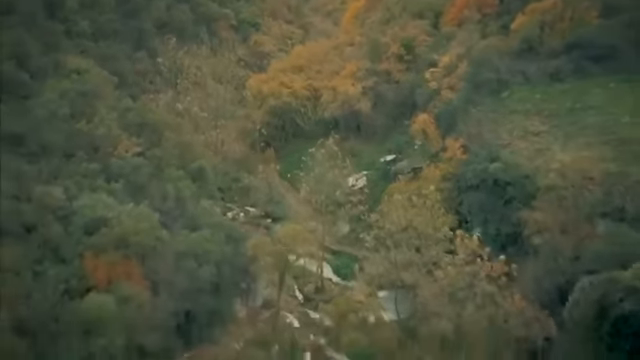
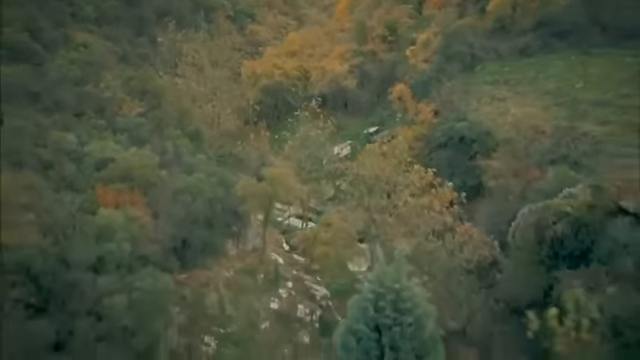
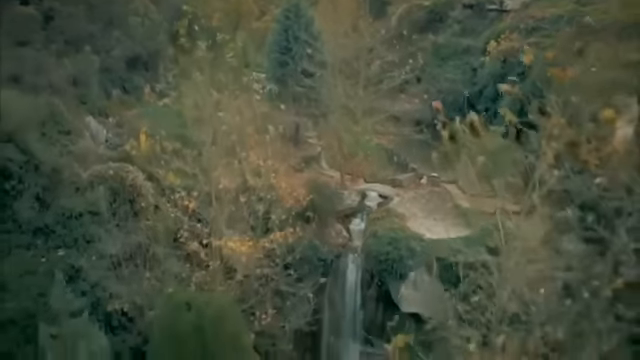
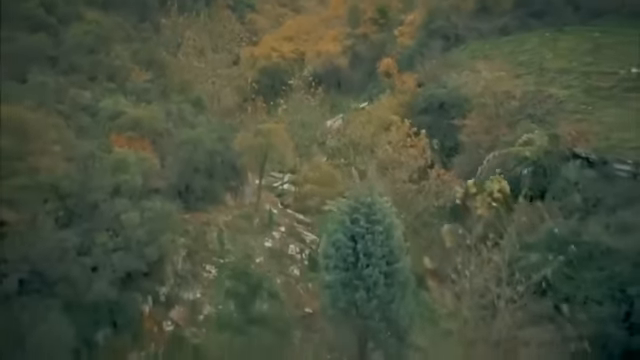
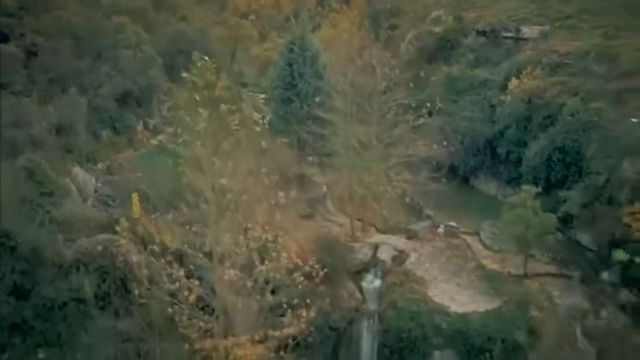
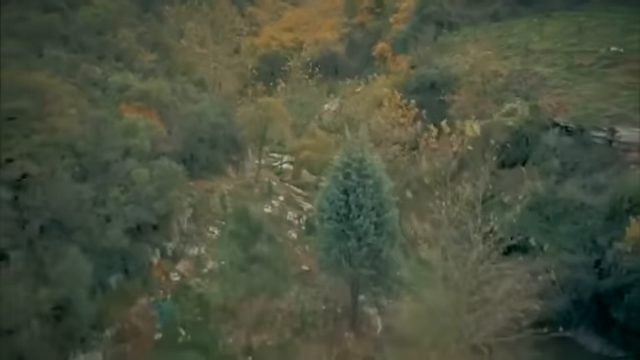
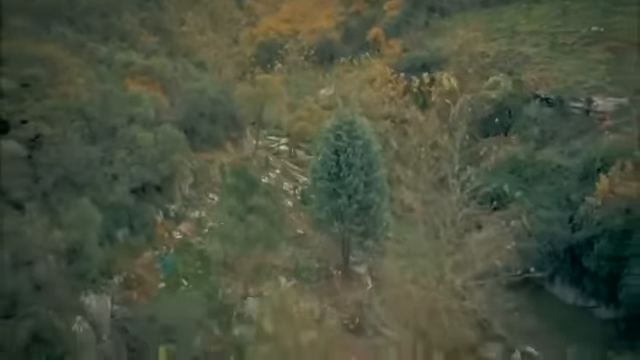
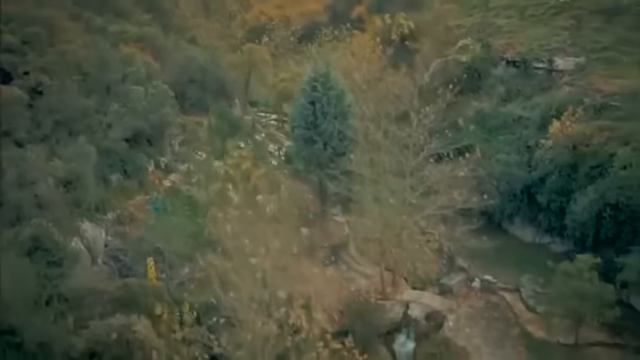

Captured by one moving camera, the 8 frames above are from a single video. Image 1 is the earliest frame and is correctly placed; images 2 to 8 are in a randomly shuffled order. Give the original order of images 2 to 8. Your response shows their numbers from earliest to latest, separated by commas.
2, 4, 6, 7, 8, 5, 3
